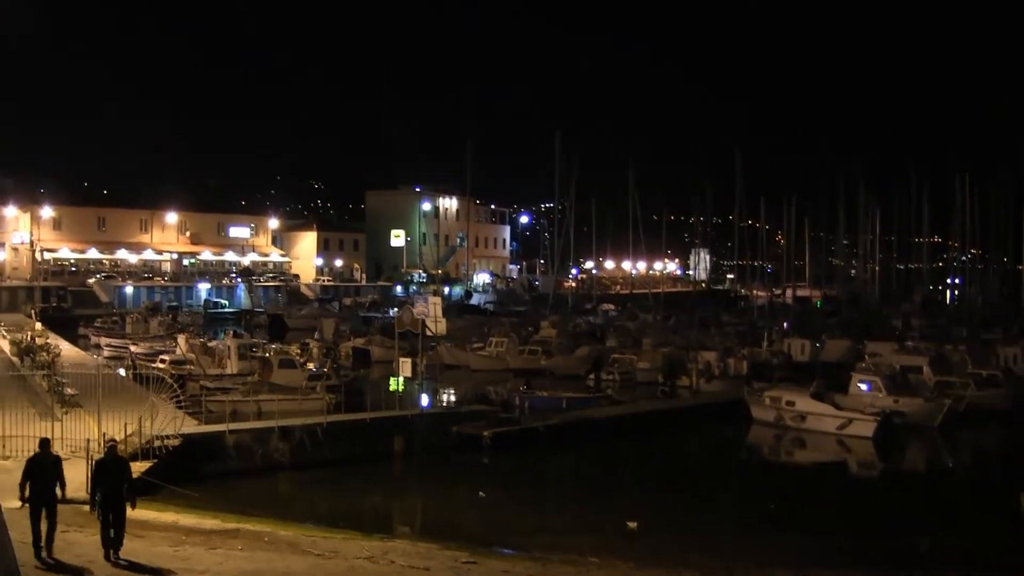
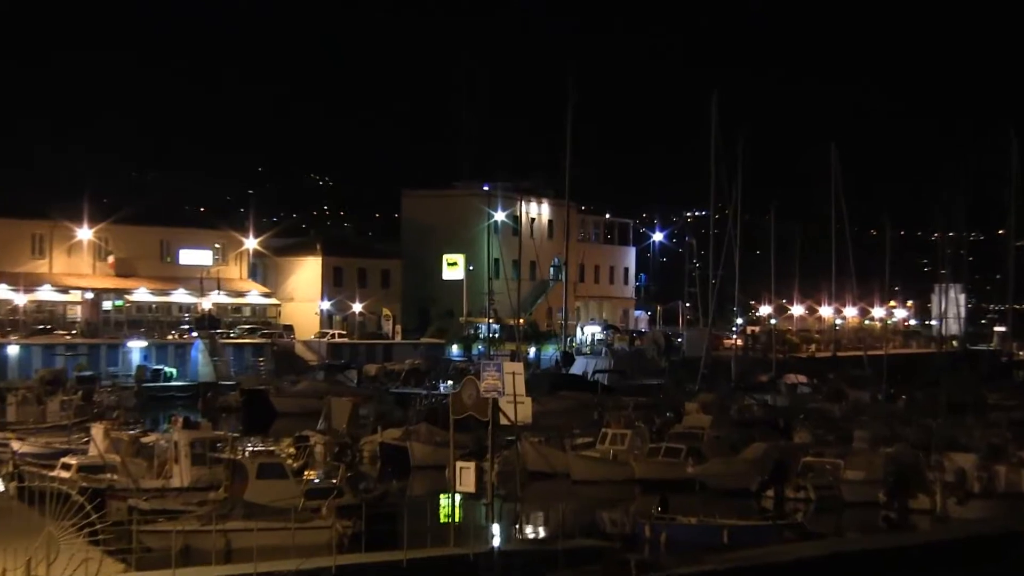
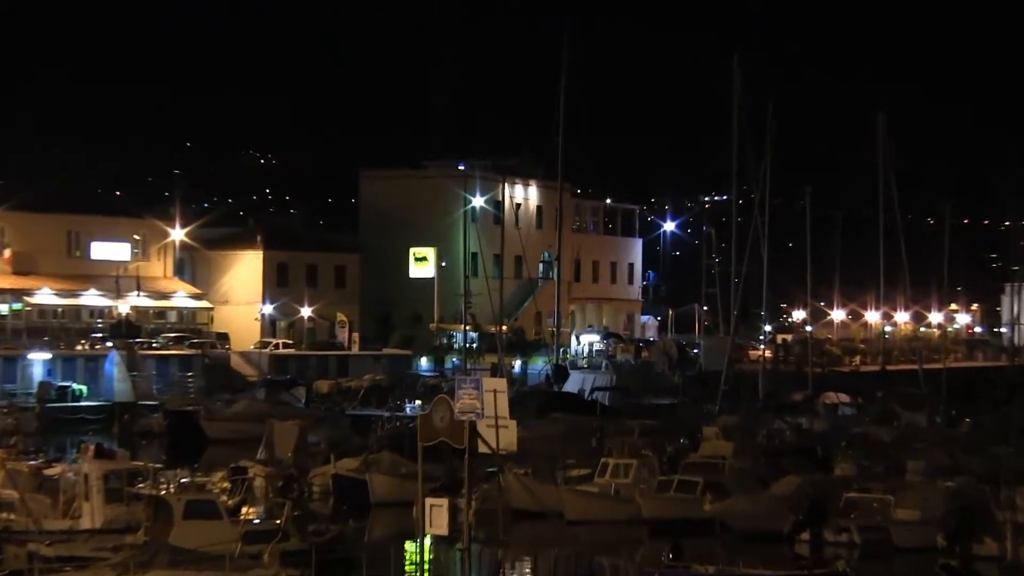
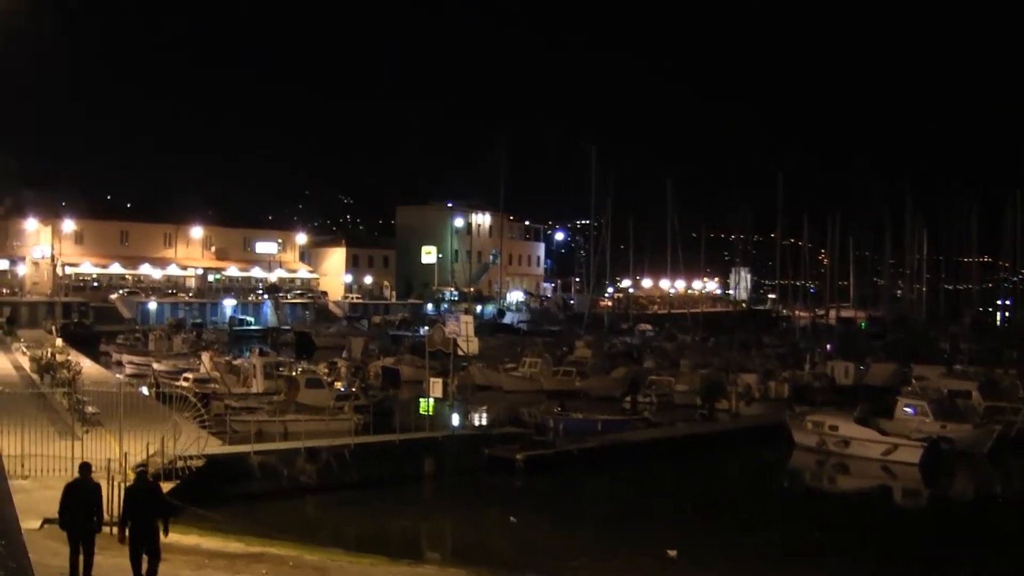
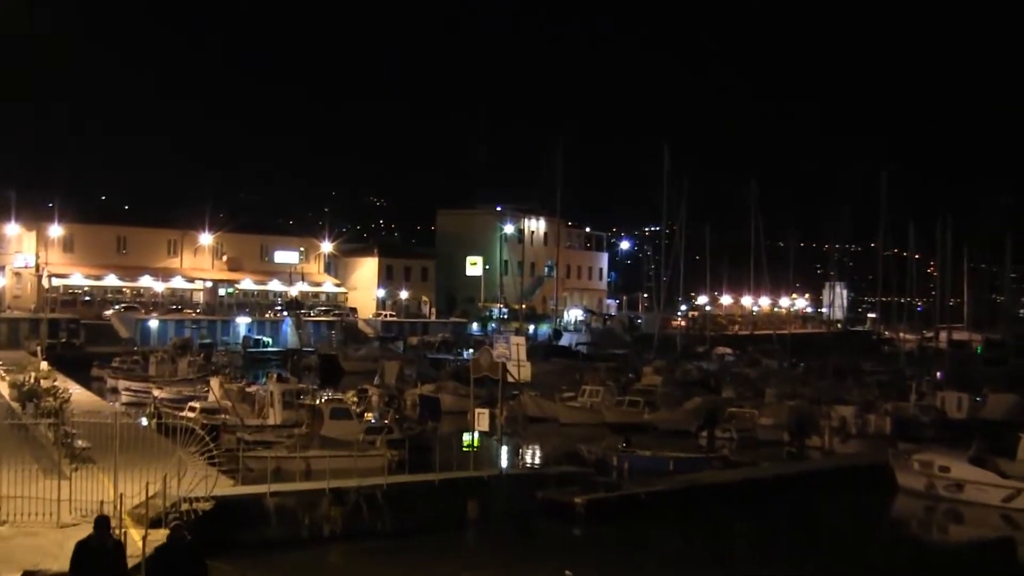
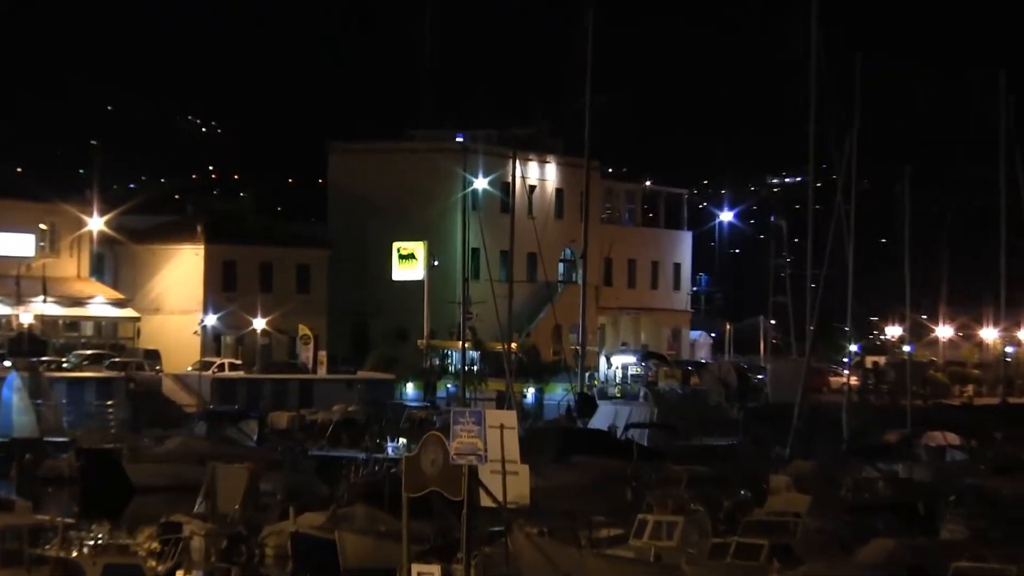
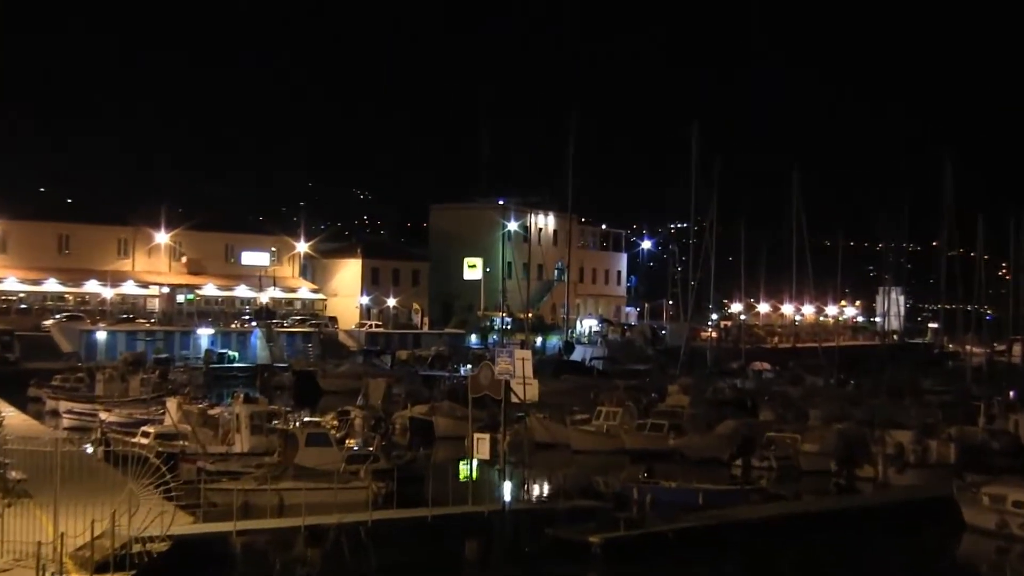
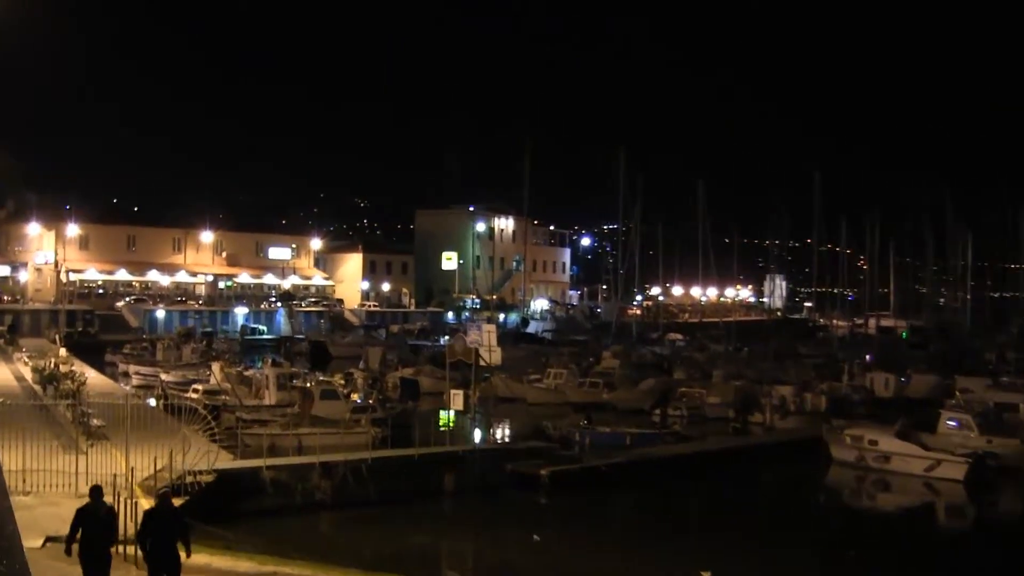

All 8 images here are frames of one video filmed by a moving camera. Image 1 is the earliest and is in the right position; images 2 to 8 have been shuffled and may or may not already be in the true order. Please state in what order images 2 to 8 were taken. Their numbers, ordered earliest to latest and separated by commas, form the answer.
4, 8, 5, 7, 2, 3, 6
